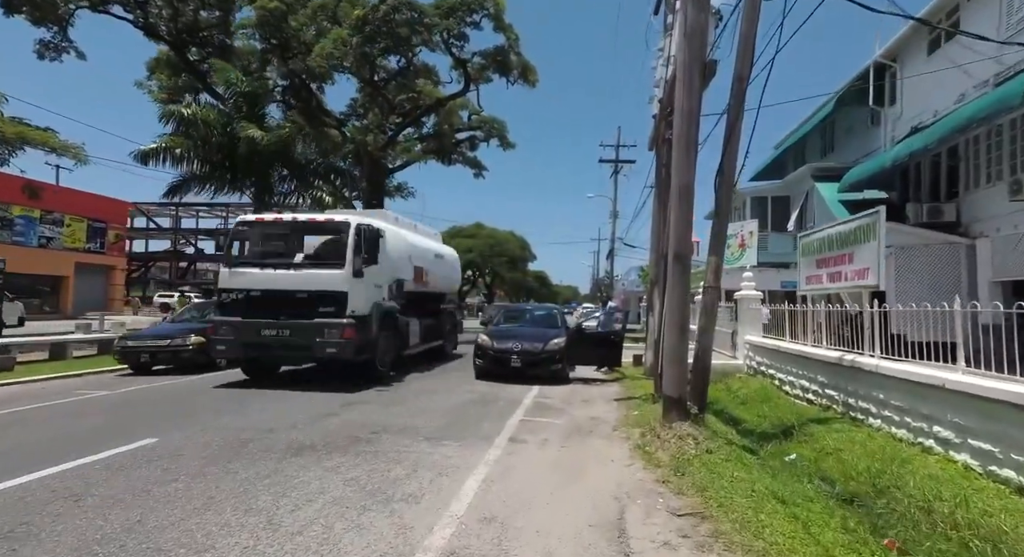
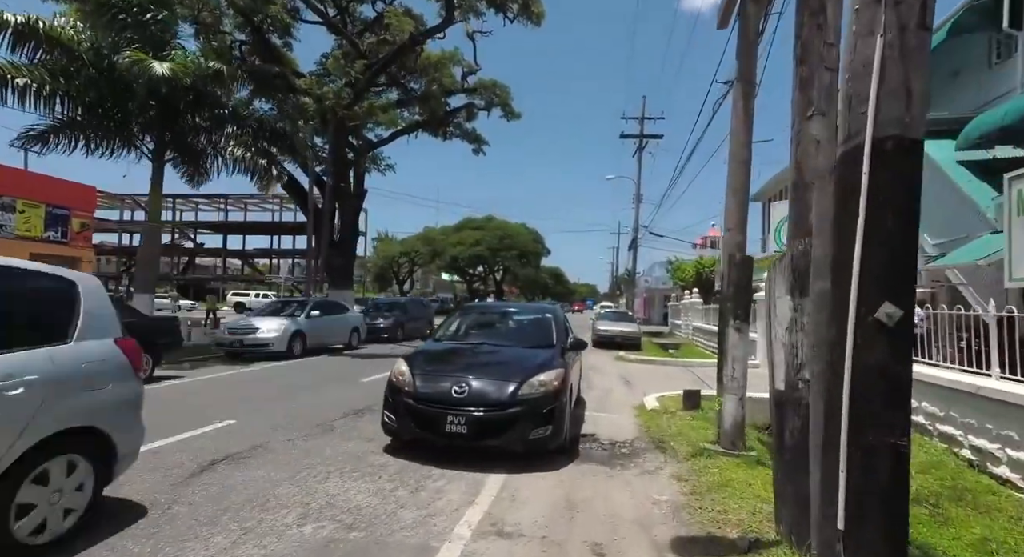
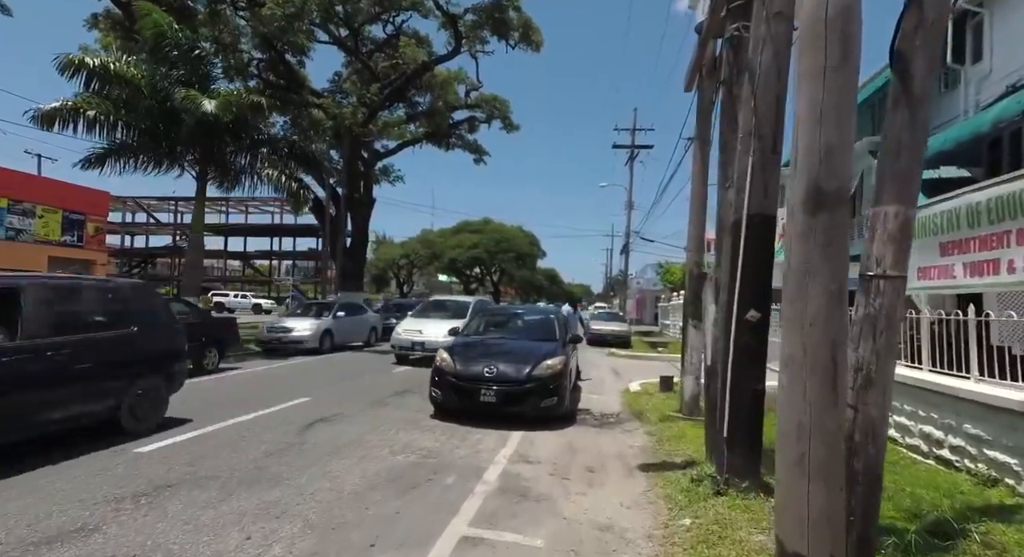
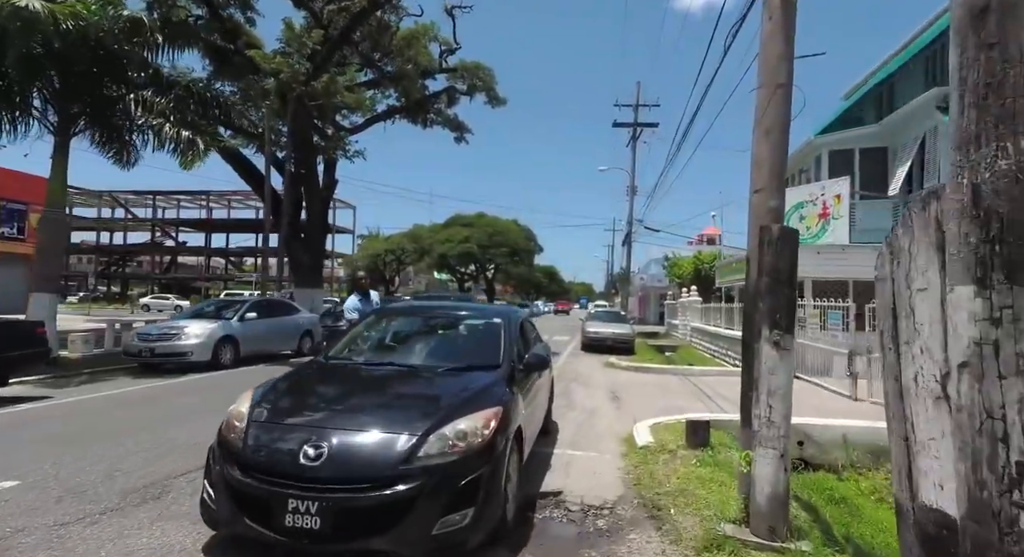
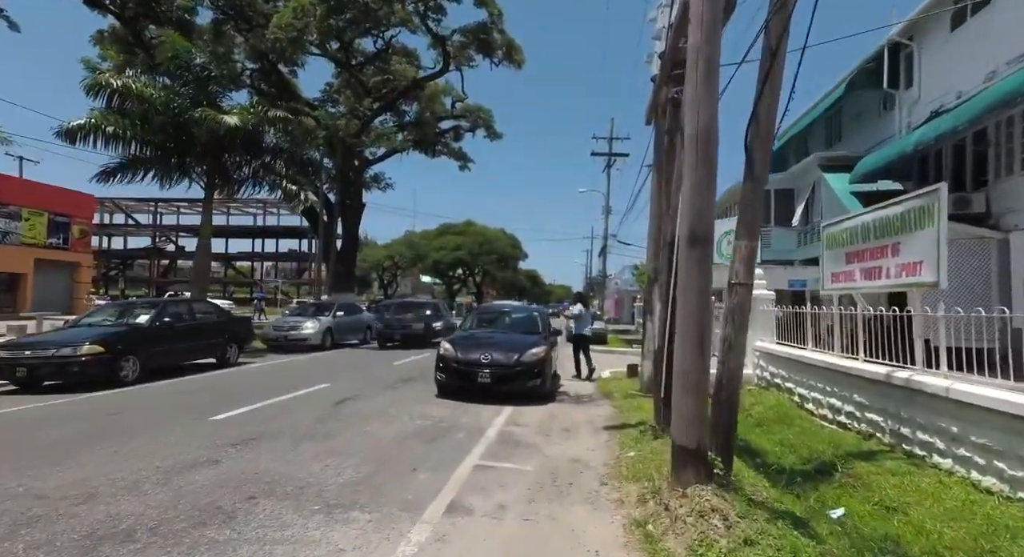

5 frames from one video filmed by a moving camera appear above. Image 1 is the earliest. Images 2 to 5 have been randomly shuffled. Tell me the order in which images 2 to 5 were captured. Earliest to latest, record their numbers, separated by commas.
5, 3, 2, 4
